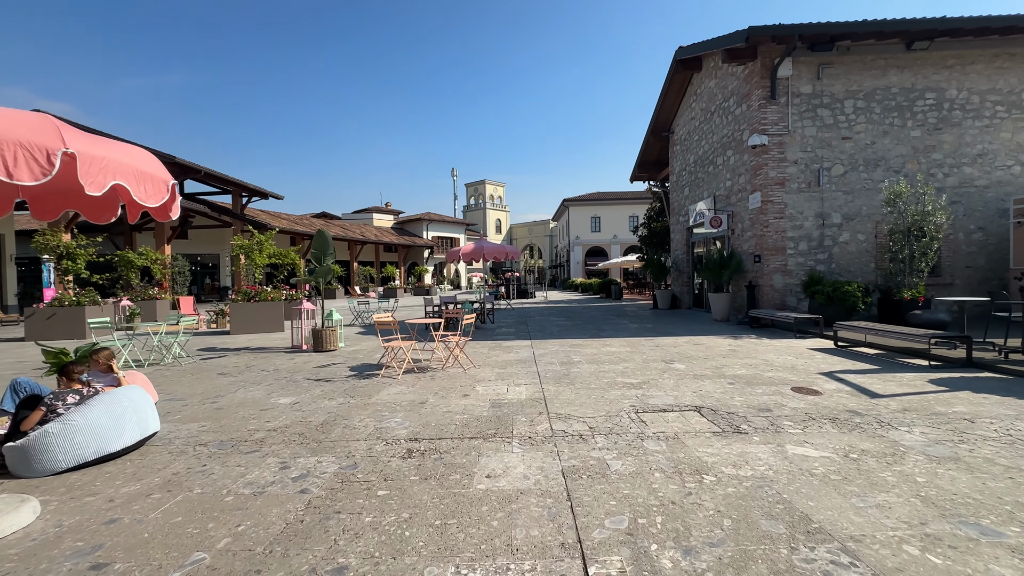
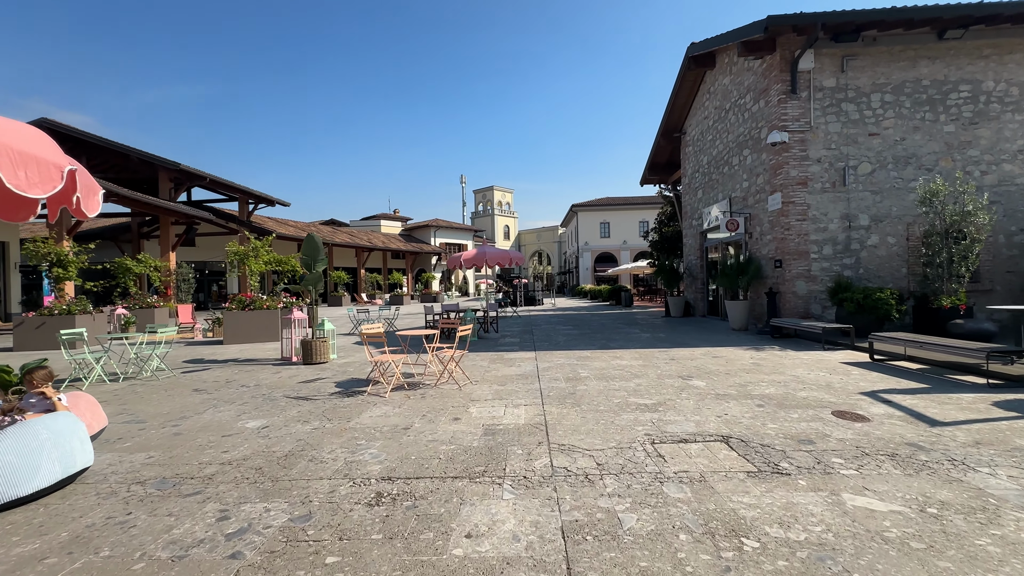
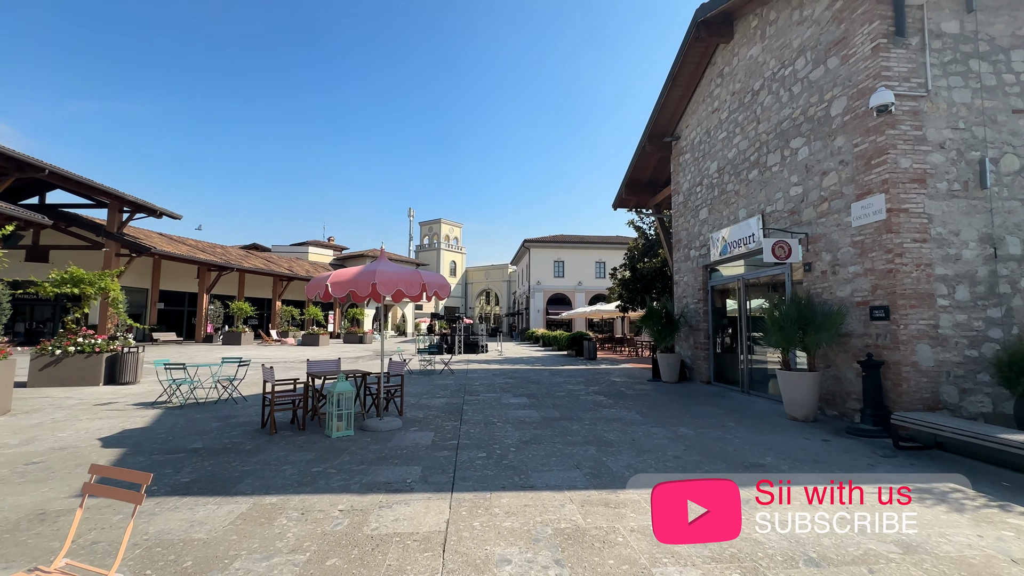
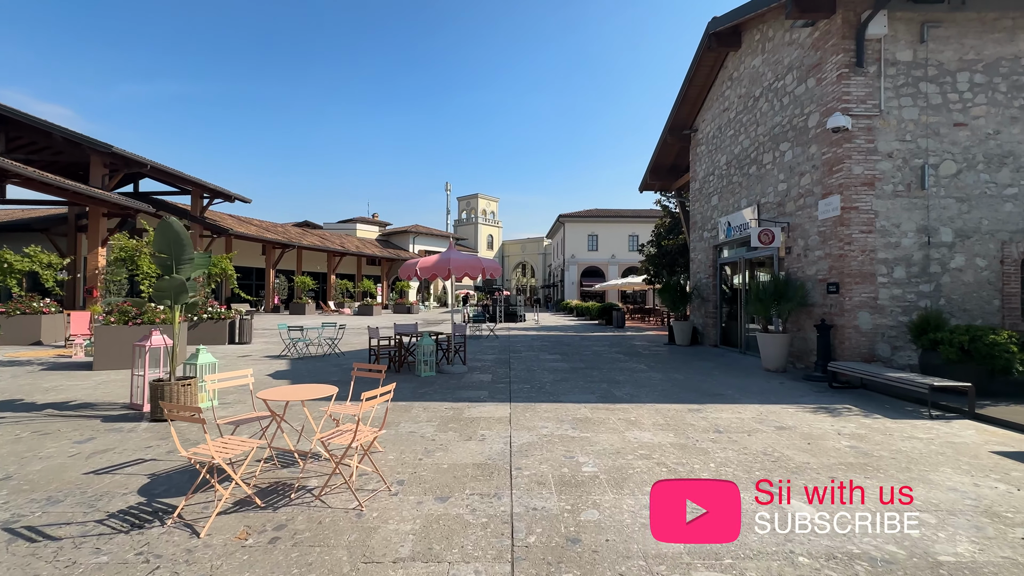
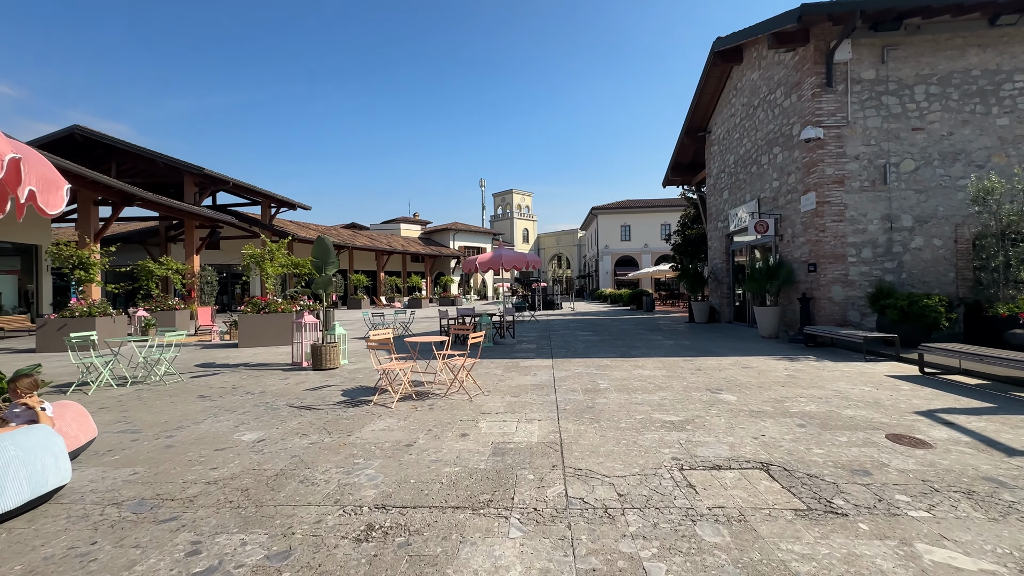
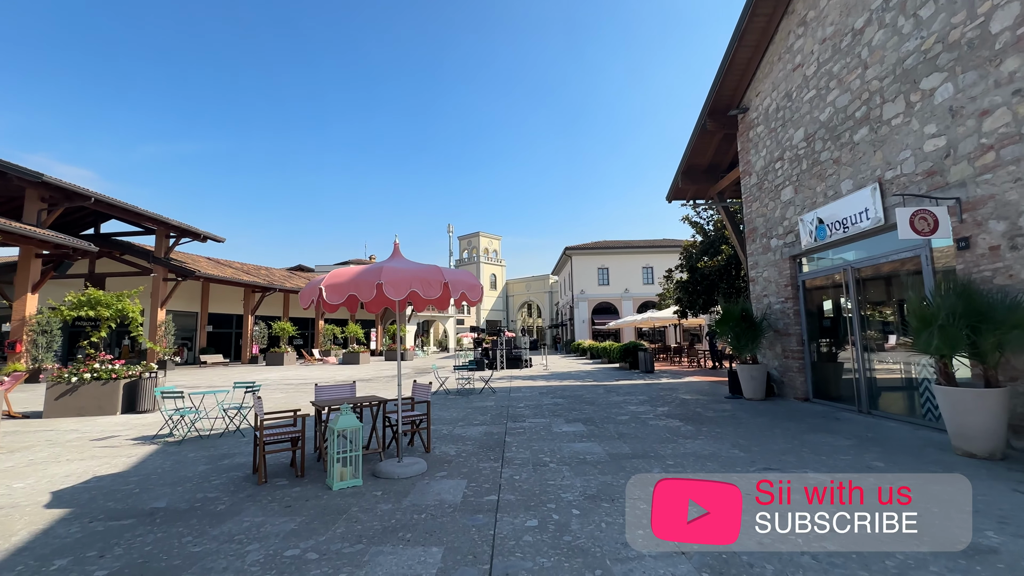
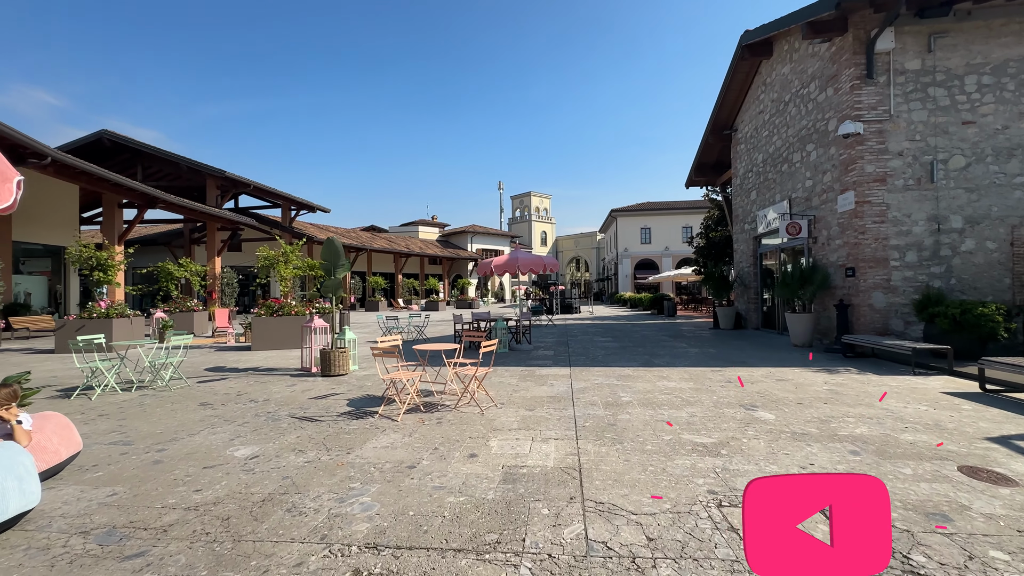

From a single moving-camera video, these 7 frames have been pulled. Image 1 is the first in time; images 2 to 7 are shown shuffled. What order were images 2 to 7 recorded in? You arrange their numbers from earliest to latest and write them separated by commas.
2, 5, 7, 4, 3, 6
